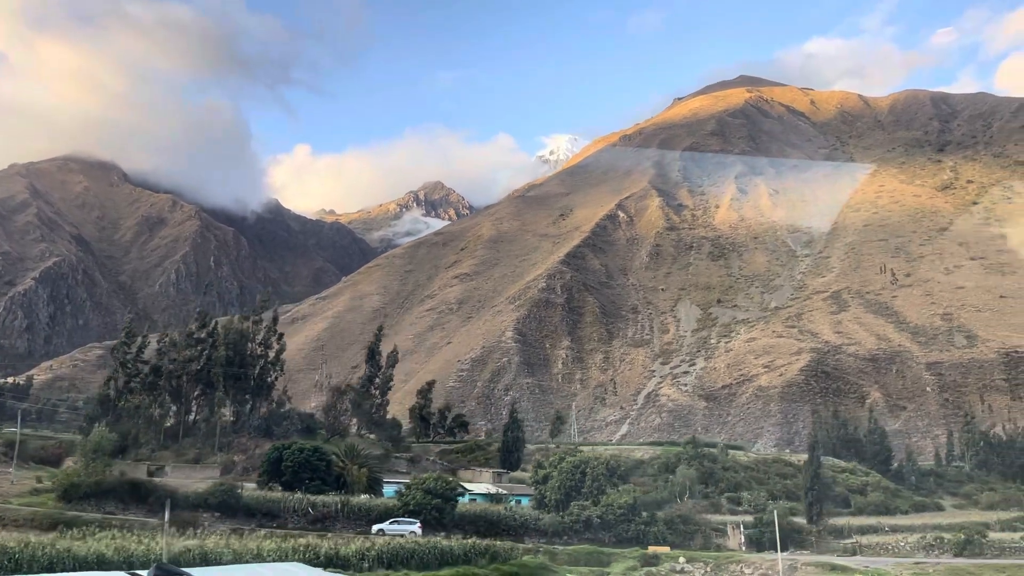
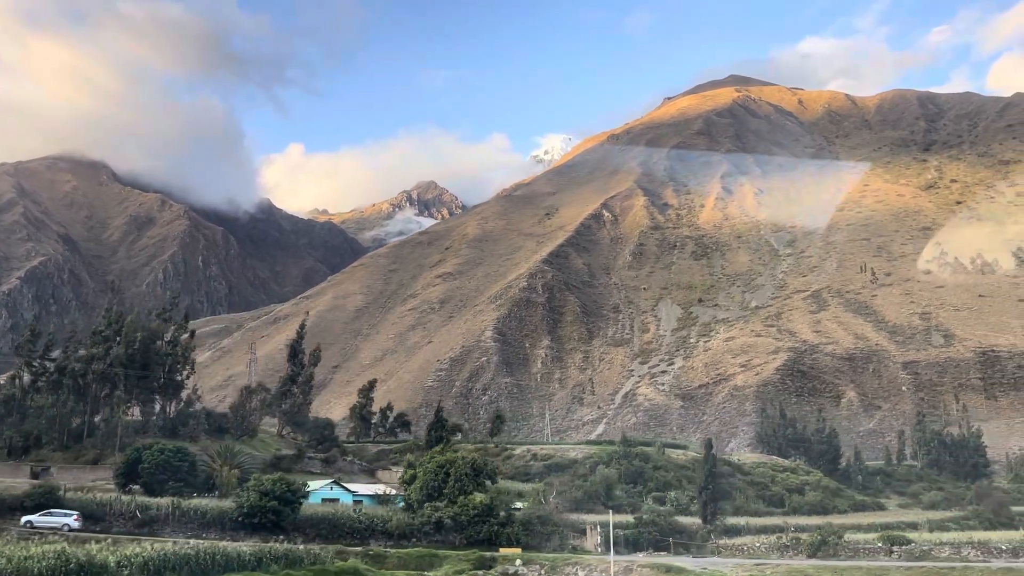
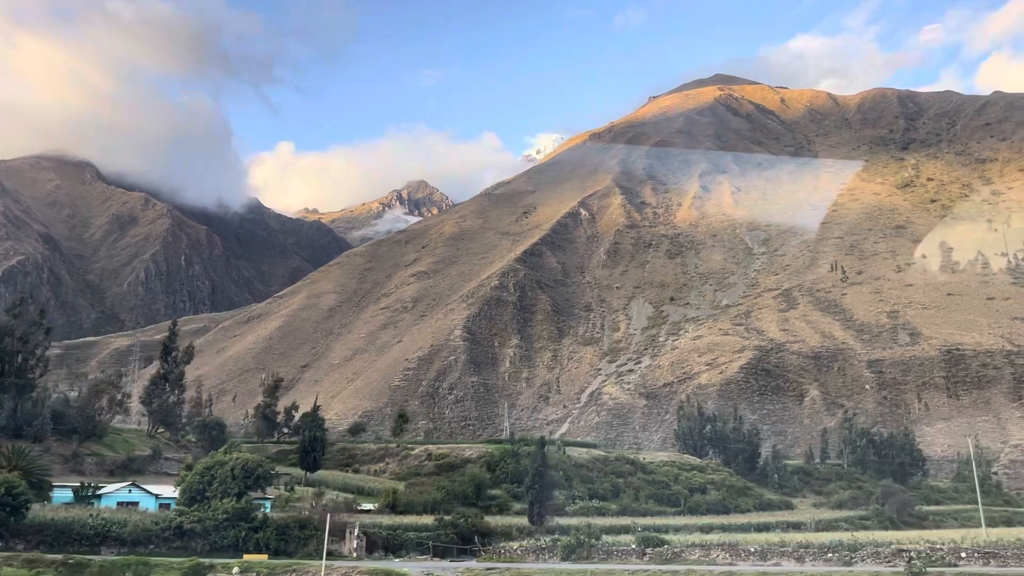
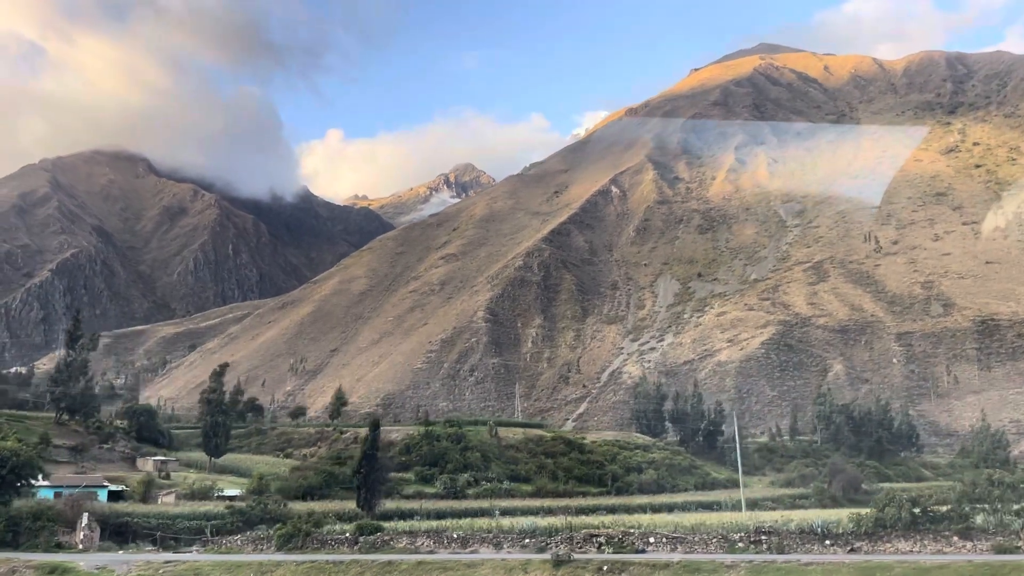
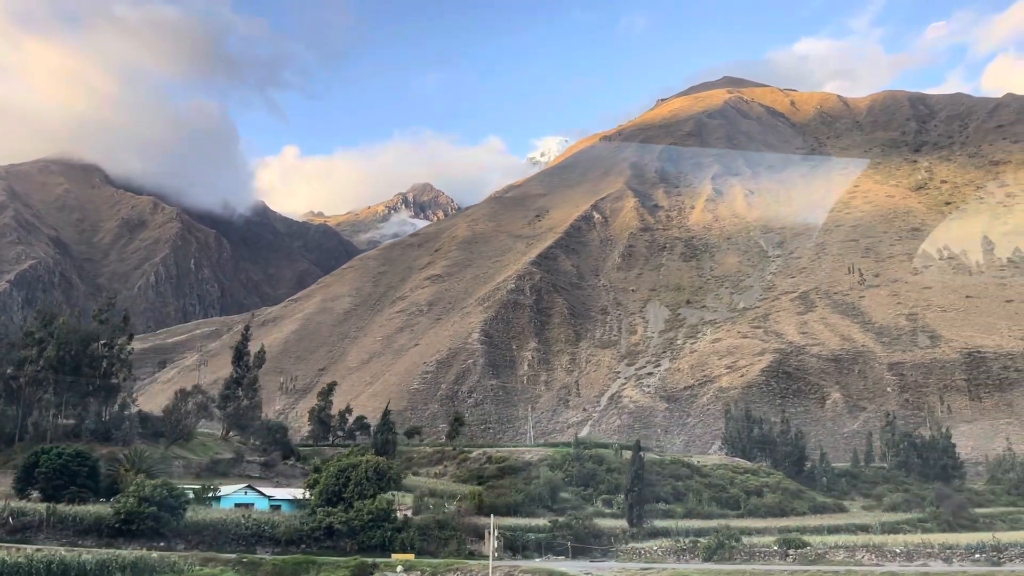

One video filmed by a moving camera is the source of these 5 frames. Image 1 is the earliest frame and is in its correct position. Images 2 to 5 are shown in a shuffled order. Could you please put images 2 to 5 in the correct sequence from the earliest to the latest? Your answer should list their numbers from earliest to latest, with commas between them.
2, 5, 3, 4
